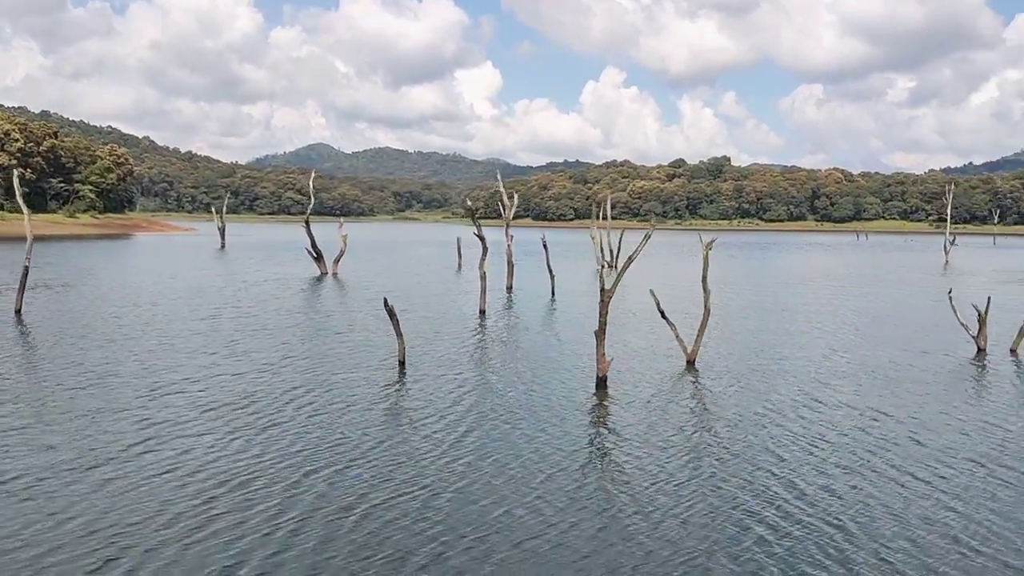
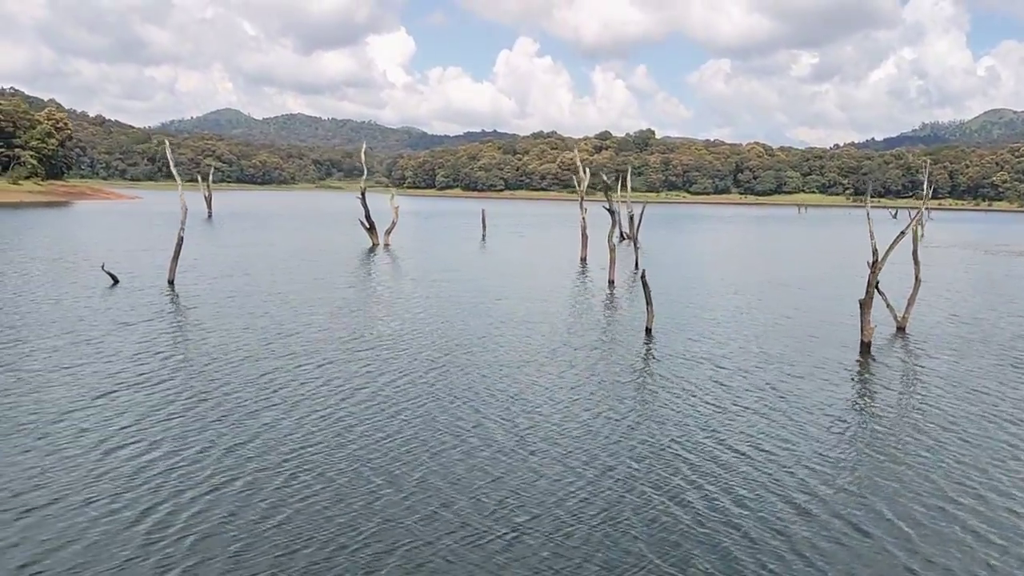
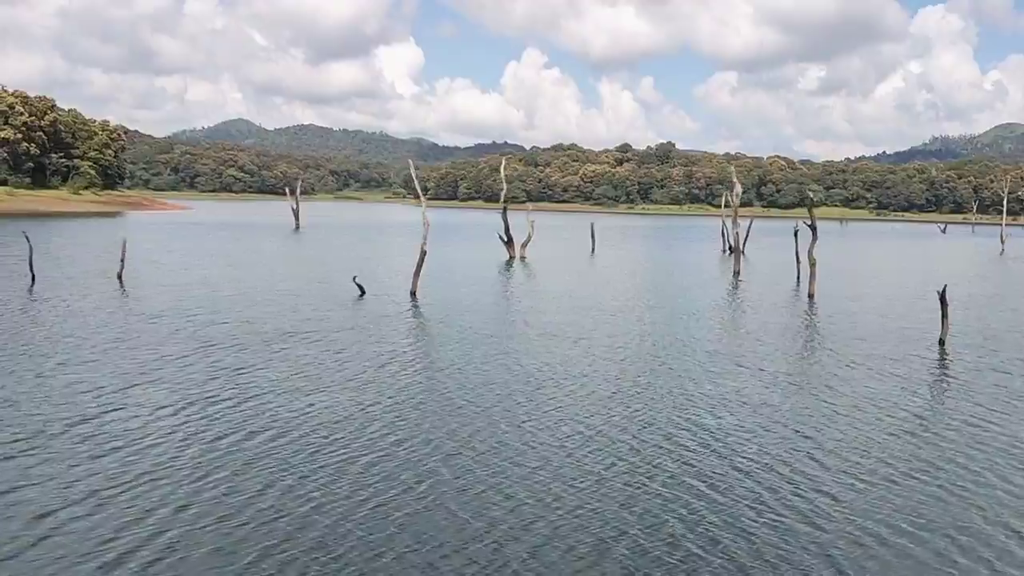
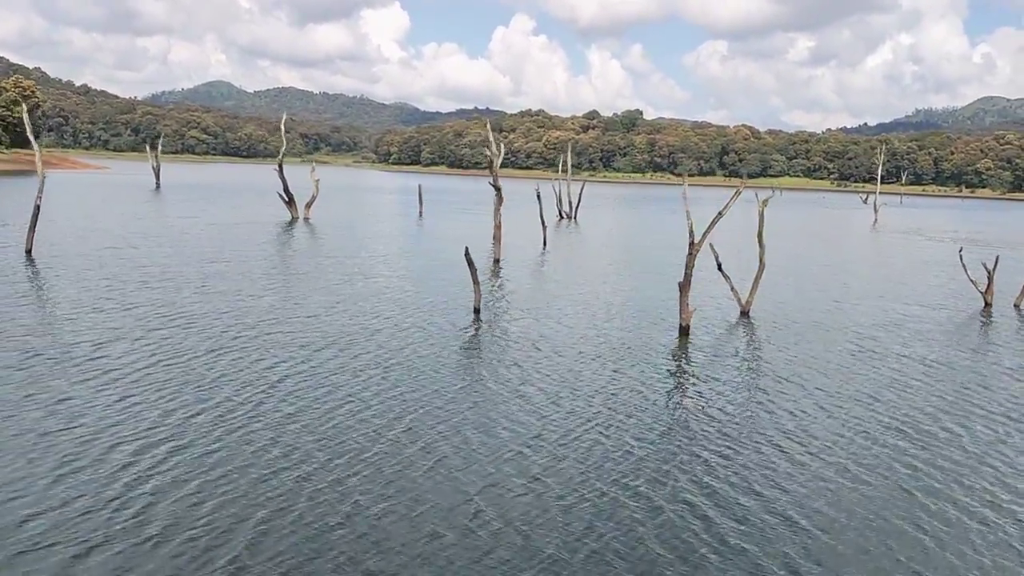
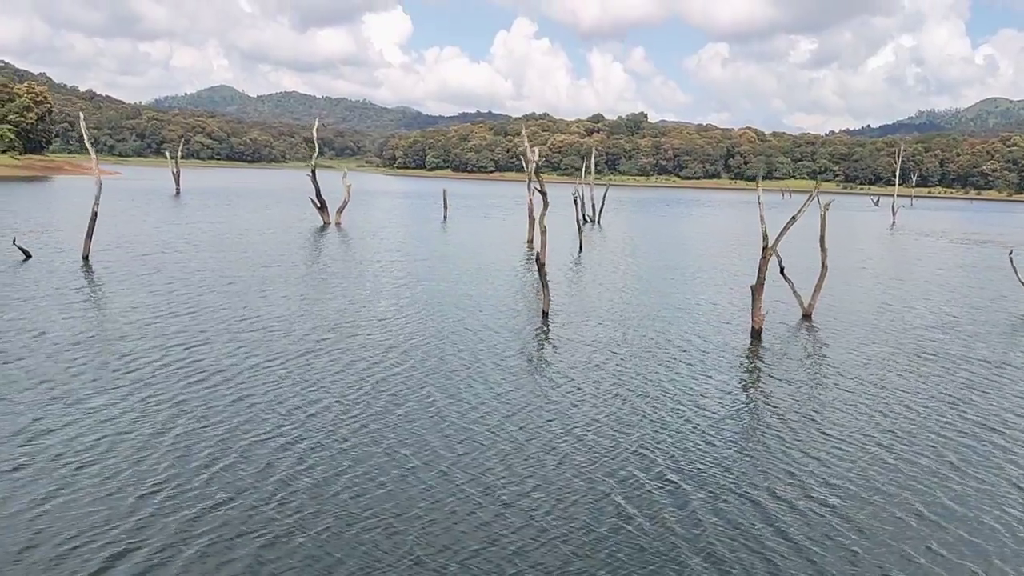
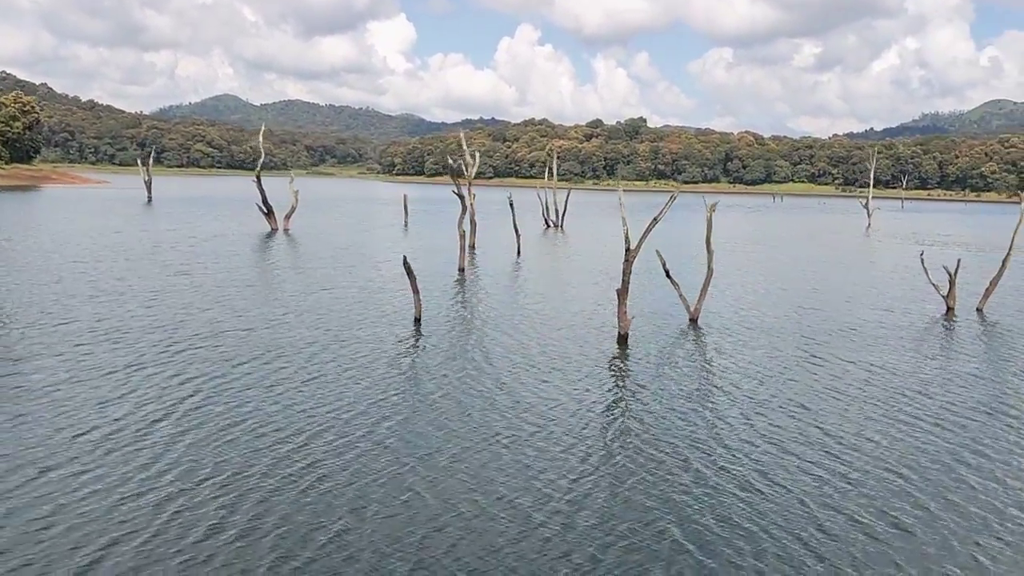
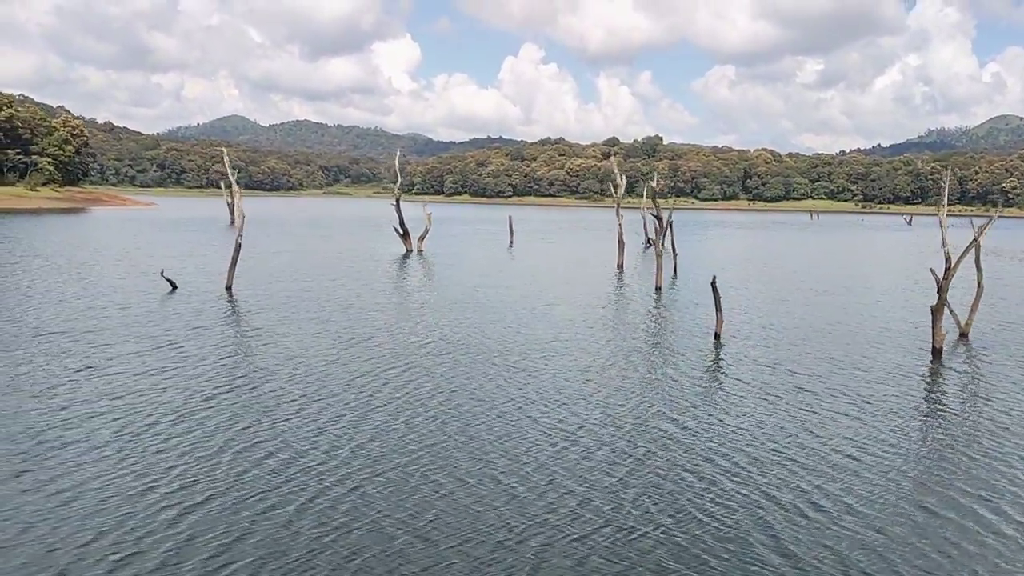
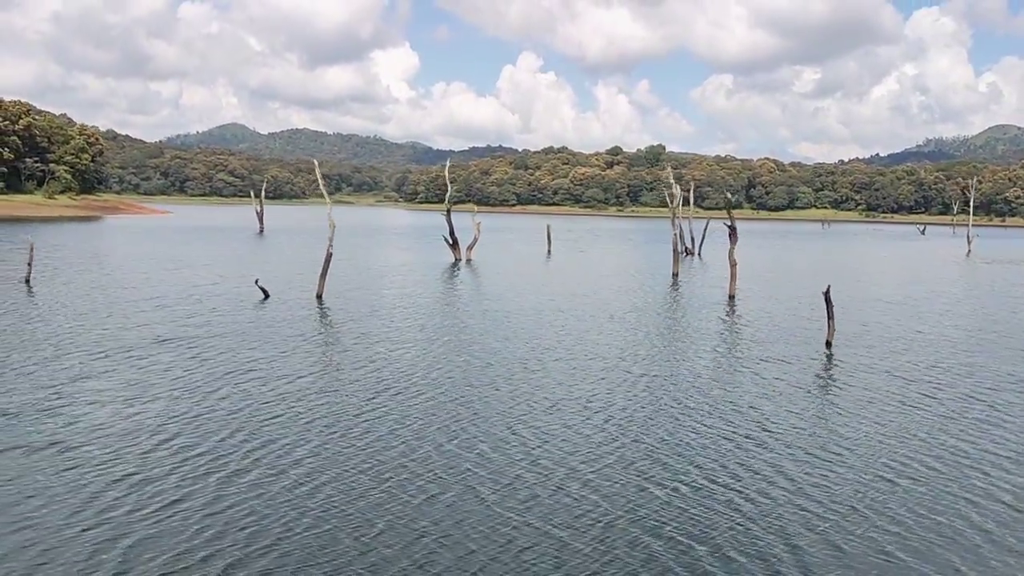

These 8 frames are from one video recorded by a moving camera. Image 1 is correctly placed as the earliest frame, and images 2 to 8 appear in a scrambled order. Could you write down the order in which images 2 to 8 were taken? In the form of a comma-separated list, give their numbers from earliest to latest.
6, 4, 5, 2, 7, 8, 3
